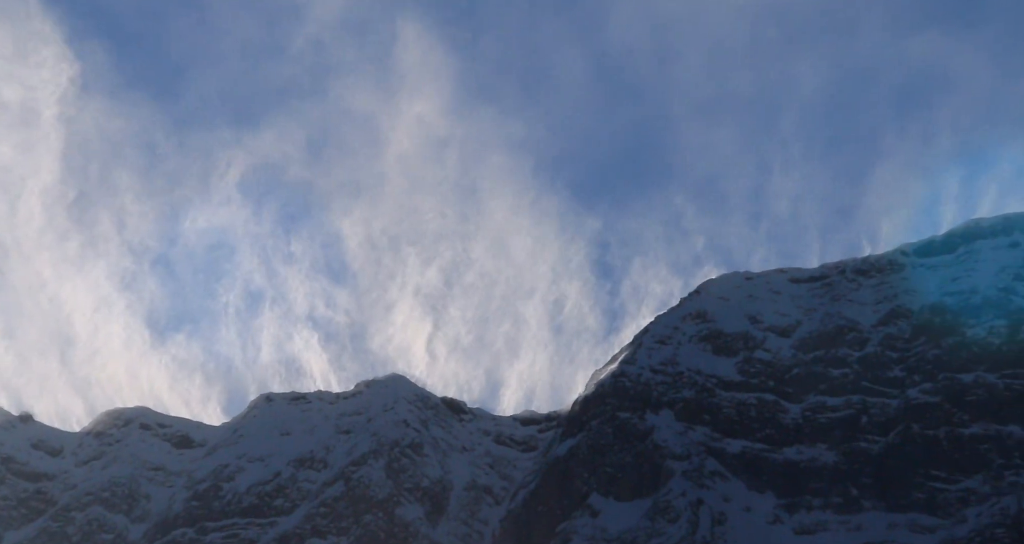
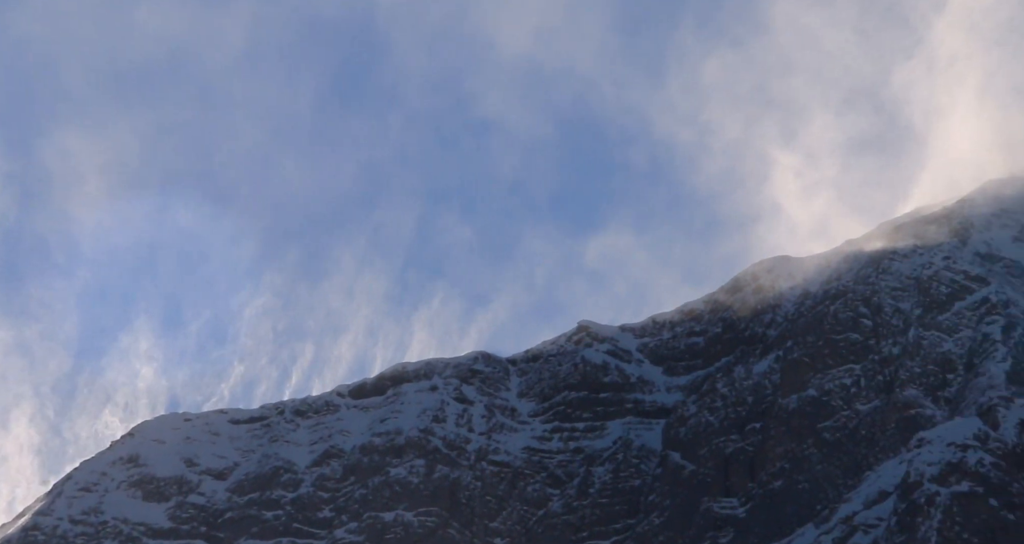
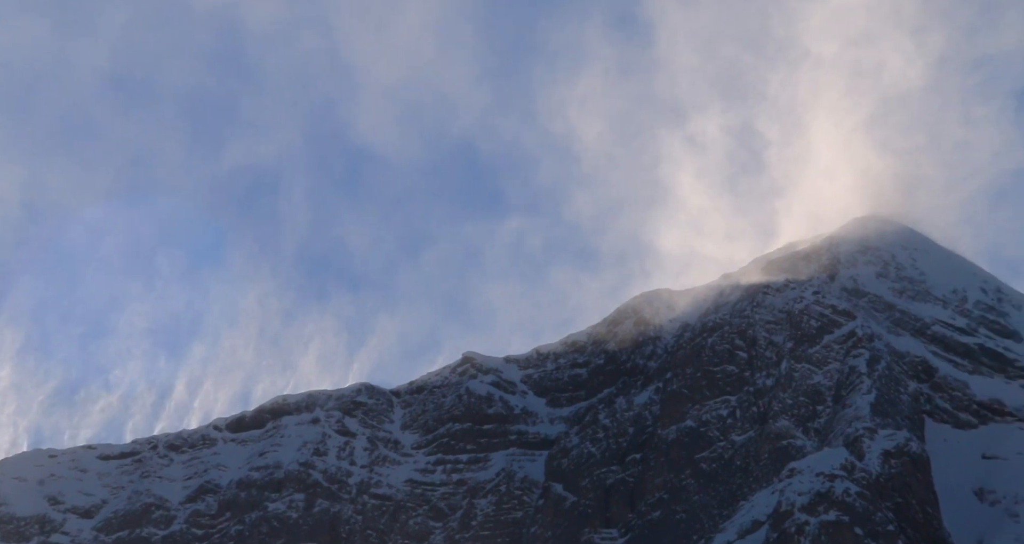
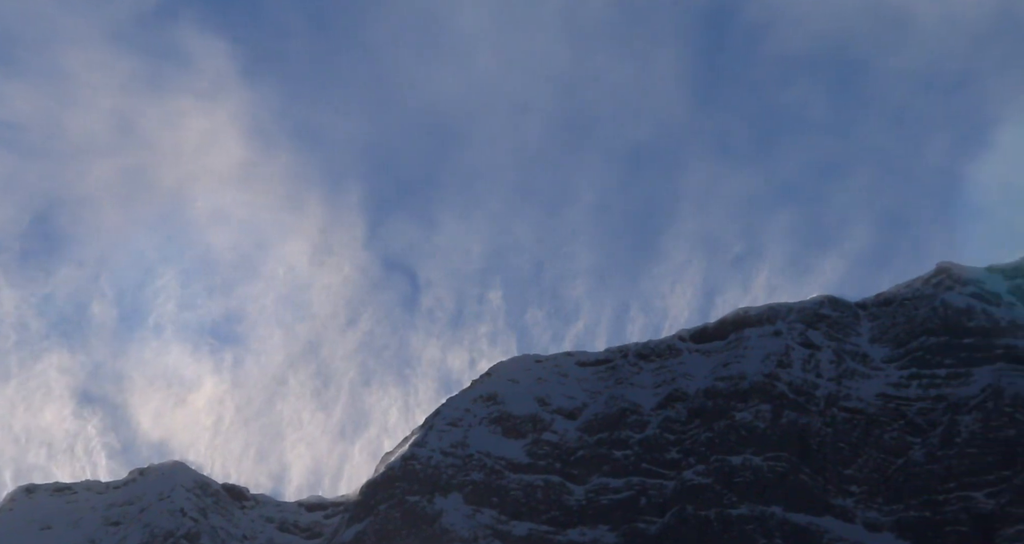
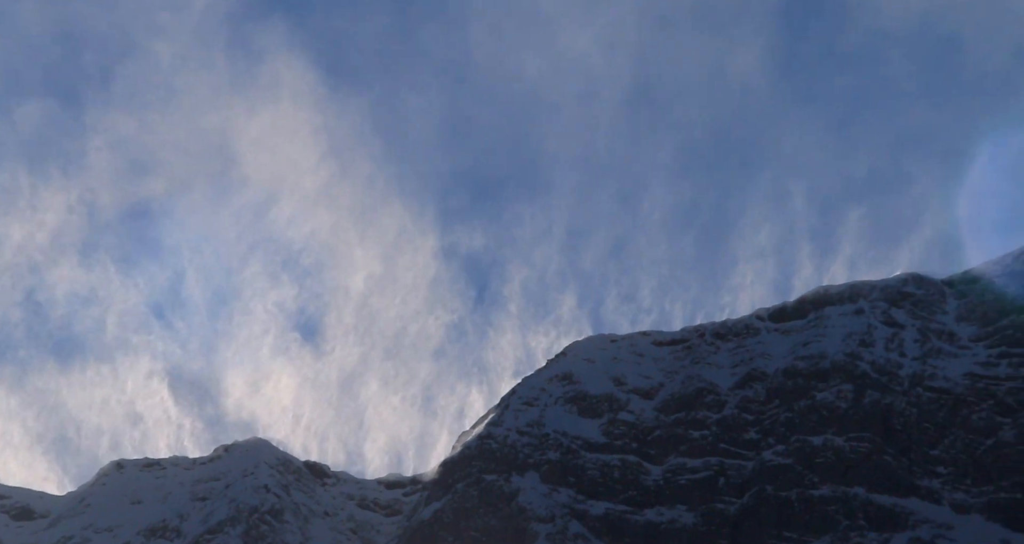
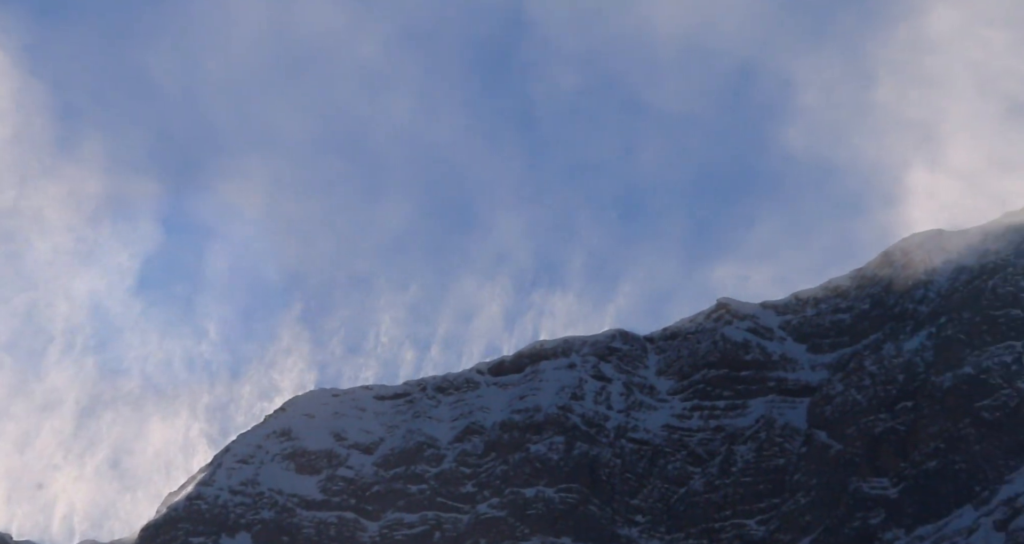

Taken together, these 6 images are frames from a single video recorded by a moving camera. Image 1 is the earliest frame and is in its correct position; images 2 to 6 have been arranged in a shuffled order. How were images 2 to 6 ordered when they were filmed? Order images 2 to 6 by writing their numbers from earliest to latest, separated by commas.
5, 4, 6, 2, 3
